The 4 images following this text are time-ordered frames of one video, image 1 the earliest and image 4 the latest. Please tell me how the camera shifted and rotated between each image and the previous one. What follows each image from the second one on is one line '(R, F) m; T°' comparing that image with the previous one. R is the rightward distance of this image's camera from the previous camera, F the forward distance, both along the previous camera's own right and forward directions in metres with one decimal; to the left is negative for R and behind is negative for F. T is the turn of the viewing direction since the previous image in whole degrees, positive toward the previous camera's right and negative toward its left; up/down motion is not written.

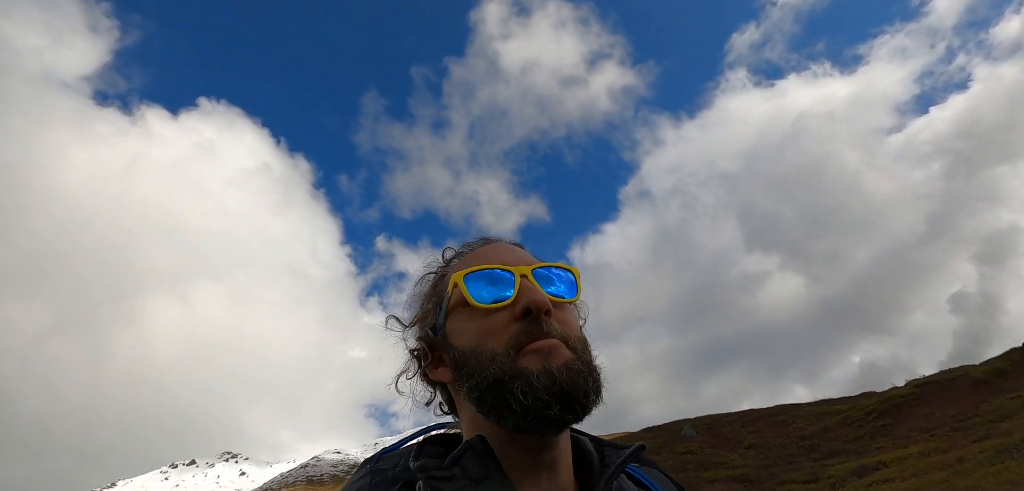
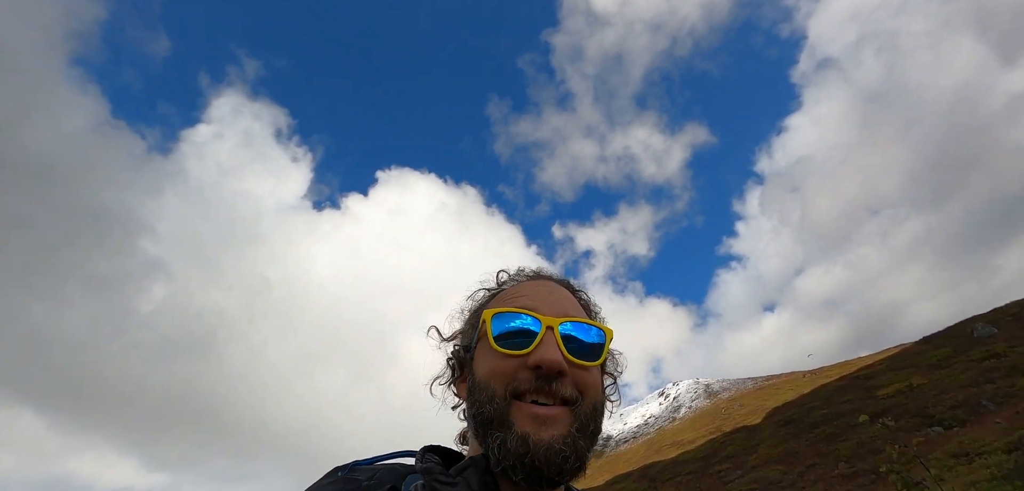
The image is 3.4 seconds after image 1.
(+5.9, +1.6) m; -27°
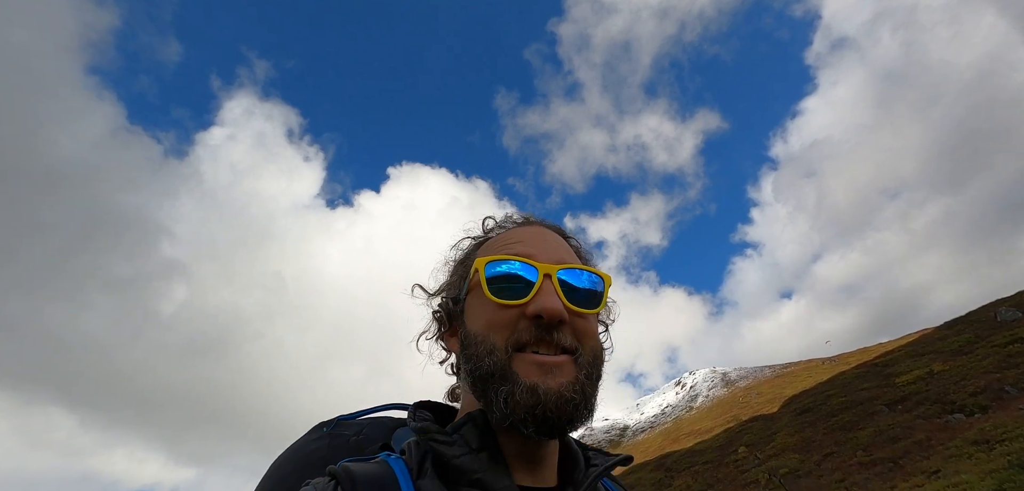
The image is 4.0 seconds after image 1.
(+0.5, 0.0) m; -2°
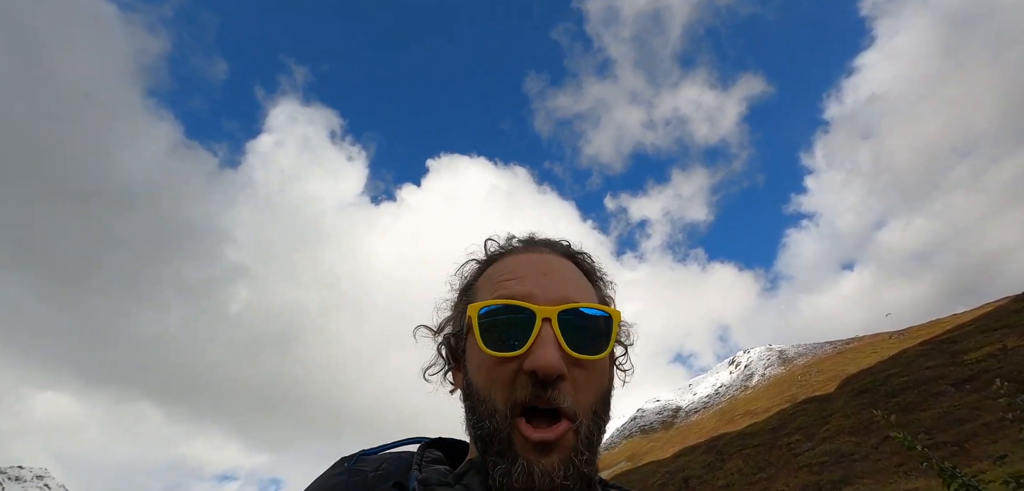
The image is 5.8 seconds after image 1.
(+1.9, +0.1) m; -7°
